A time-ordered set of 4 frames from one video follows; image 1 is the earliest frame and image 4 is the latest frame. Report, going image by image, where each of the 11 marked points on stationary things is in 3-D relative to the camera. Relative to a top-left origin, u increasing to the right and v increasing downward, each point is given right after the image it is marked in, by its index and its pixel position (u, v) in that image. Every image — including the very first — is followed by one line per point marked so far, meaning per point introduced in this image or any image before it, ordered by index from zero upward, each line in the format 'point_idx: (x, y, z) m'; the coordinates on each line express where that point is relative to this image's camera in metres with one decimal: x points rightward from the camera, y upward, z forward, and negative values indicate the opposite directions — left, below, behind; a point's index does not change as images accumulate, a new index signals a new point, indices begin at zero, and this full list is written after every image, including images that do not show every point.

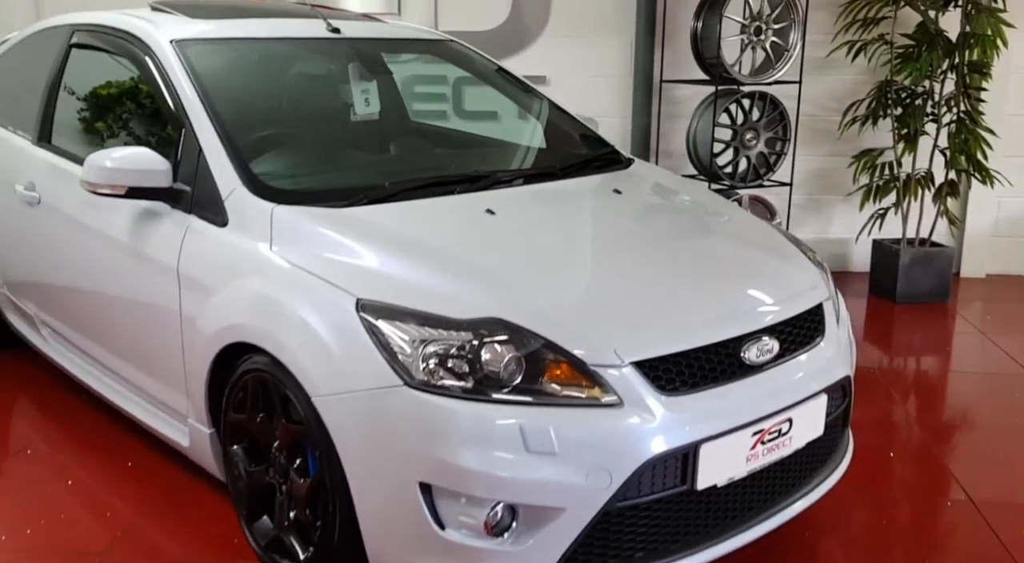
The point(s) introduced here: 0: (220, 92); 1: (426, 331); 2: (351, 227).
0: (-0.8, +0.5, +2.3) m
1: (-0.2, -0.1, +1.6) m
2: (-0.4, +0.1, +1.8) m
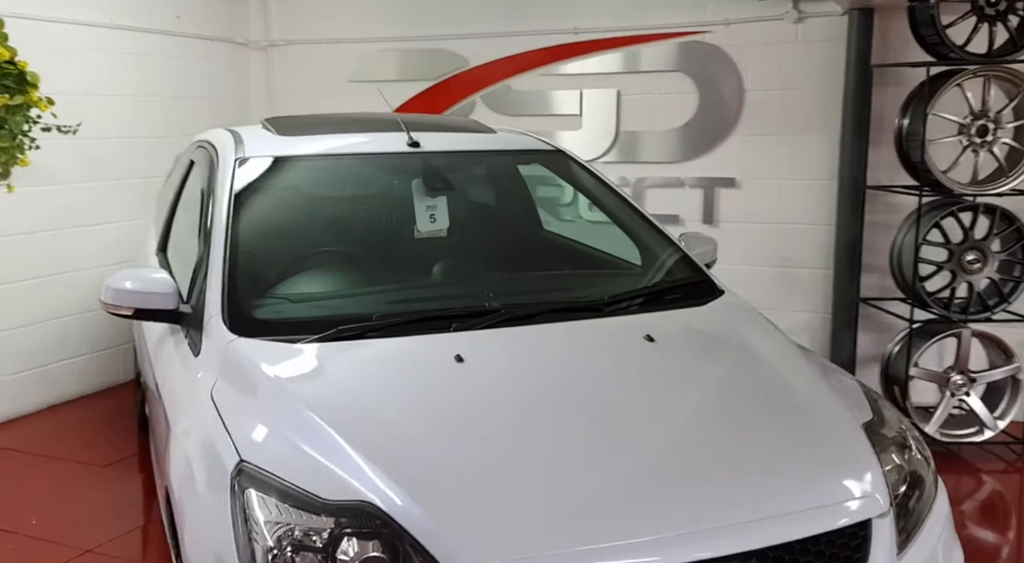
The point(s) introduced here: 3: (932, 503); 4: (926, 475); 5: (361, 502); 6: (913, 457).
0: (-0.7, +0.2, +2.3) m
1: (-0.3, -0.3, +1.4) m
2: (-0.4, -0.2, +1.6) m
3: (+0.7, -0.4, +1.6) m
4: (+0.8, -0.3, +1.7) m
5: (-0.2, -0.3, +1.3) m
6: (+0.7, -0.3, +1.7) m
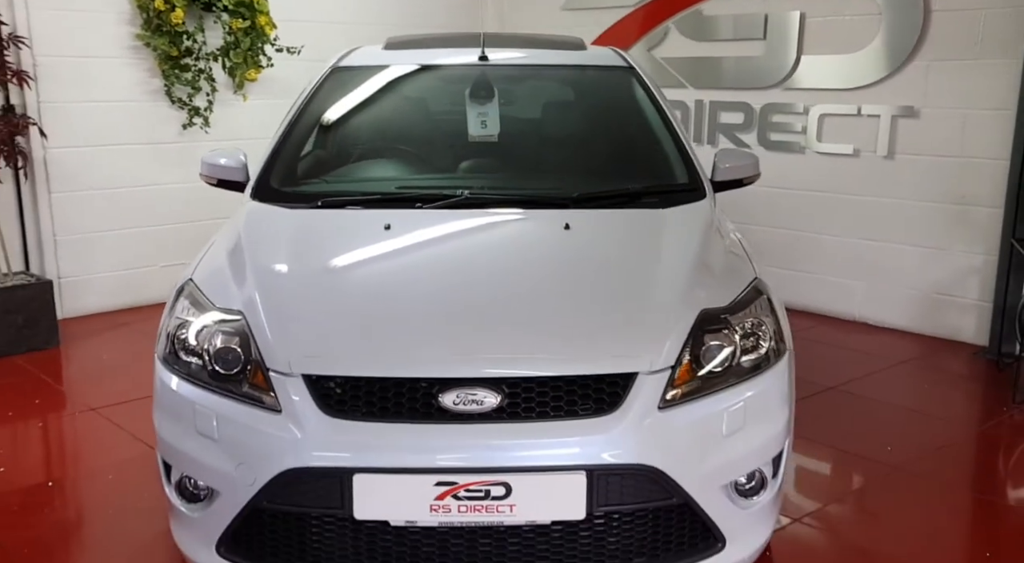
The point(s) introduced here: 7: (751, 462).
0: (-0.6, +0.5, +2.8) m
1: (-0.6, -0.1, +1.8) m
2: (-0.6, +0.1, +2.1) m
3: (+0.5, -0.2, +1.7) m
4: (+0.5, -0.2, +1.8) m
5: (-0.5, -0.1, +1.8) m
6: (+0.5, -0.1, +1.8) m
7: (+0.4, -0.3, +1.7) m
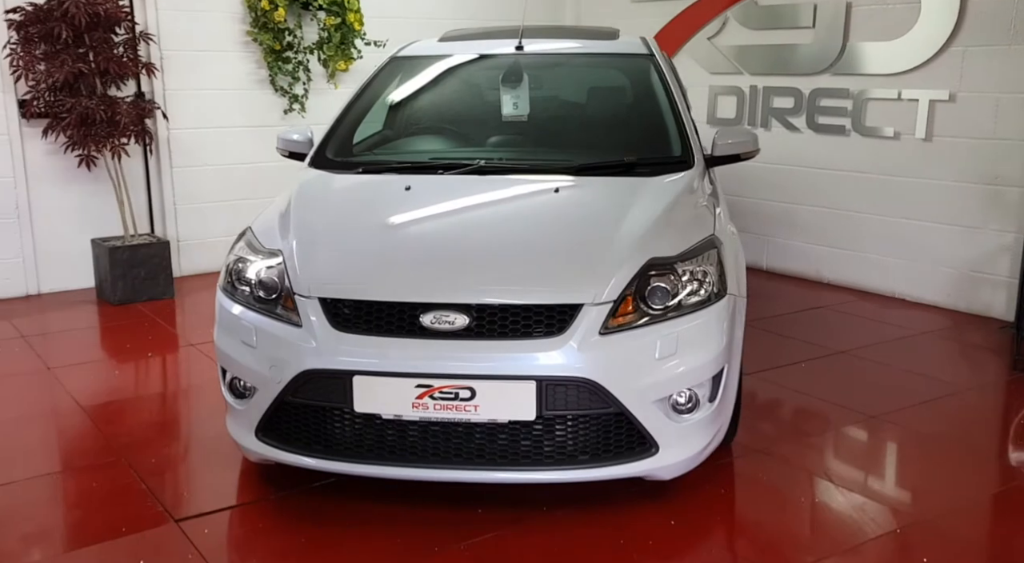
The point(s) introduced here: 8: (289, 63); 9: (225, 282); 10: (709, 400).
0: (-0.4, +0.6, +3.2) m
1: (-0.7, +0.1, +2.3) m
2: (-0.6, +0.3, +2.6) m
3: (+0.4, -0.1, +2.0) m
4: (+0.5, 0.0, +2.1) m
5: (-0.6, +0.1, +2.2) m
6: (+0.5, 0.0, +2.1) m
7: (+0.4, -0.2, +2.0) m
8: (-1.2, +1.2, +5.0) m
9: (-0.7, 0.0, +2.3) m
10: (+0.5, -0.3, +2.1) m
